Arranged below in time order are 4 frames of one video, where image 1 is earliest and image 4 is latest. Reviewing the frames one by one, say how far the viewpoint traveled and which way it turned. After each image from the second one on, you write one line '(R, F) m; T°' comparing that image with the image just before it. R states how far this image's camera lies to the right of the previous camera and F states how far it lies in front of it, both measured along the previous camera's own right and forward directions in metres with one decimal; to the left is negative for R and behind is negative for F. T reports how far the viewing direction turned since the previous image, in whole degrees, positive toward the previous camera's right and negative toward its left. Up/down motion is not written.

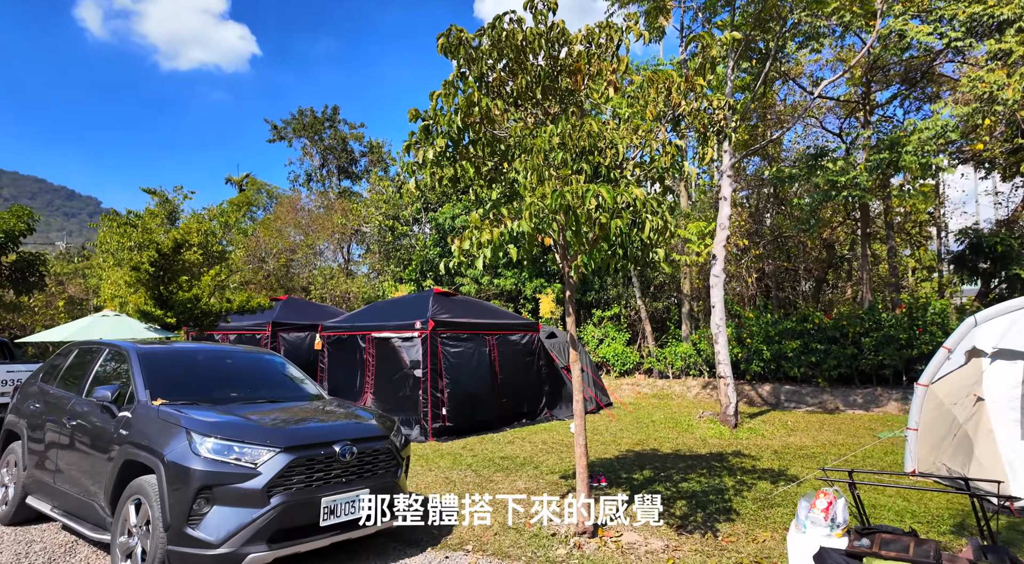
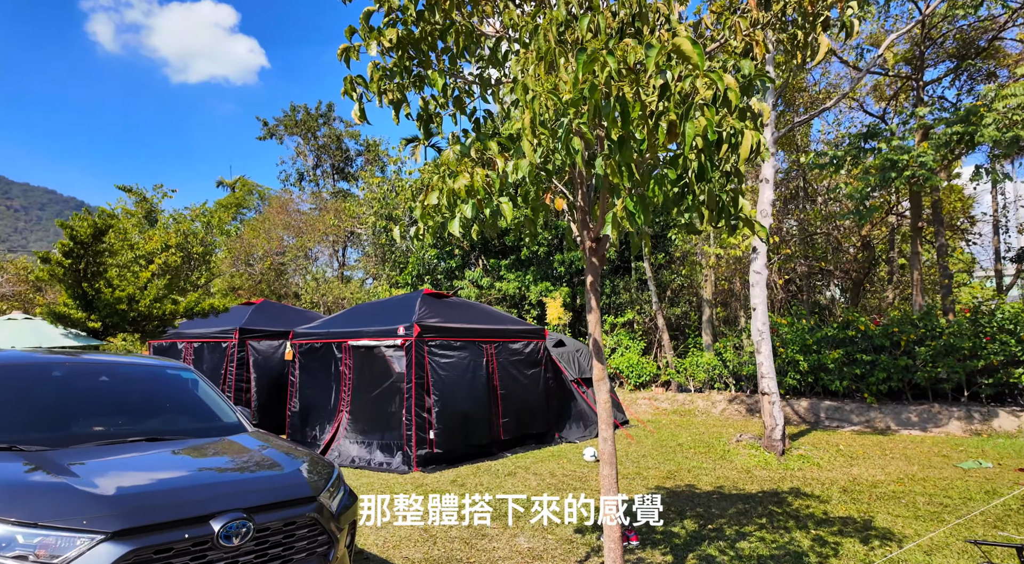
(0.0, +1.4) m; -1°
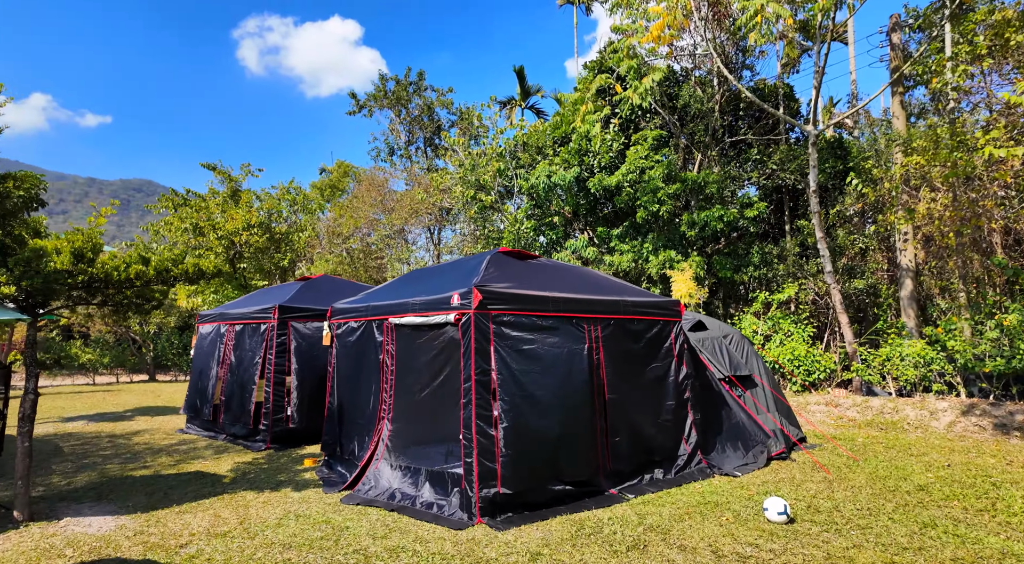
(-0.1, +2.8) m; -11°
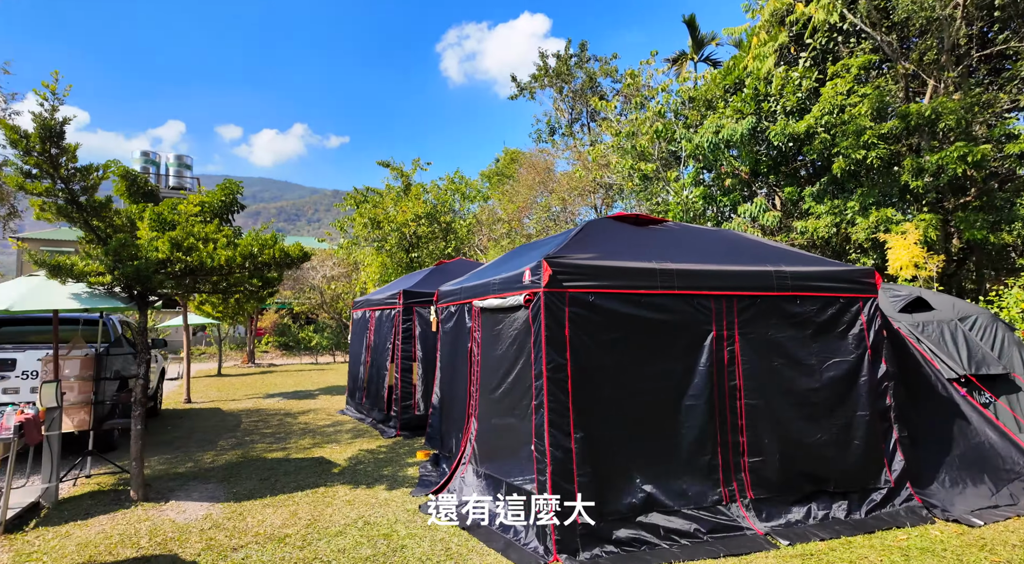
(+0.7, +1.2) m; -20°
